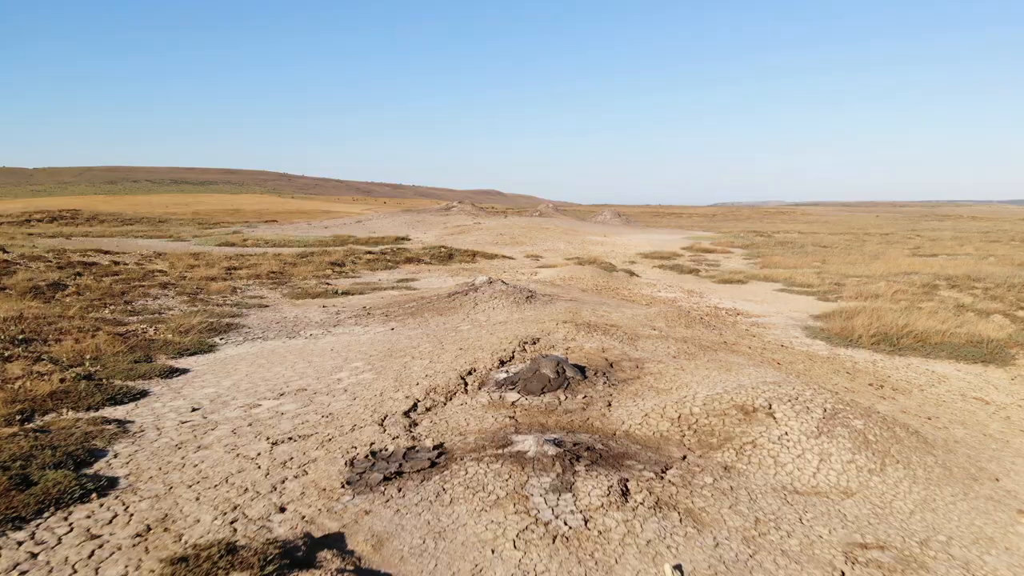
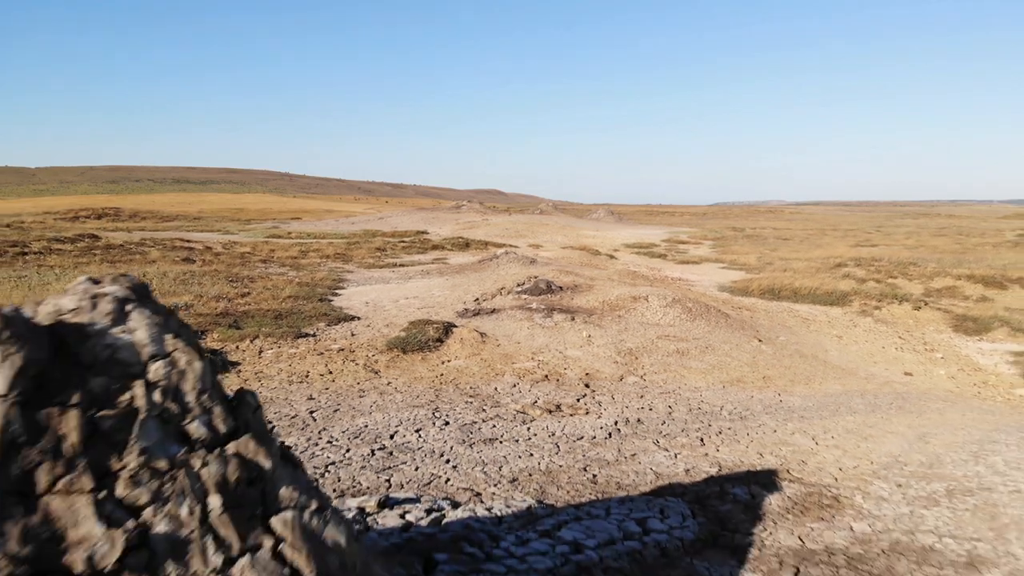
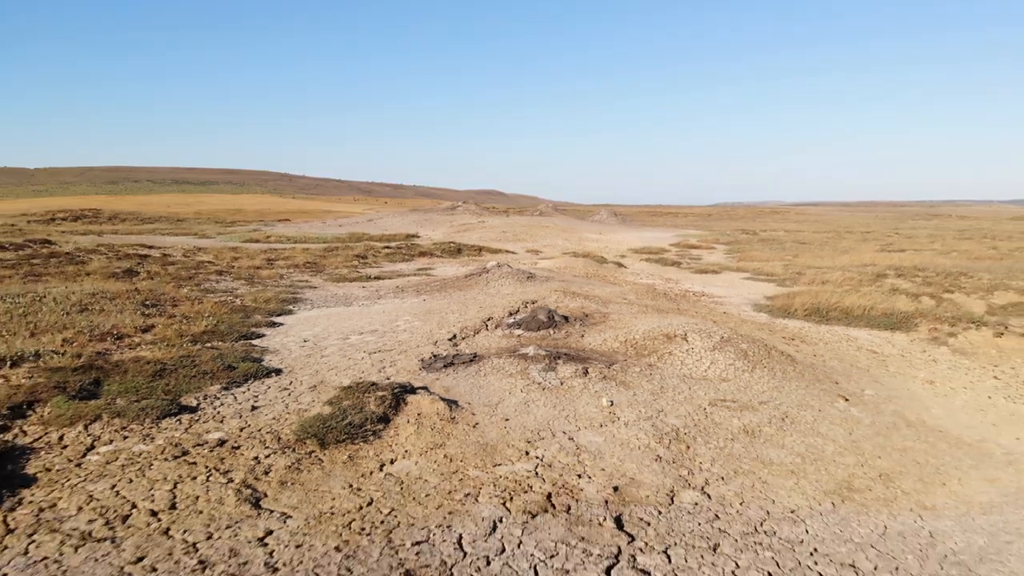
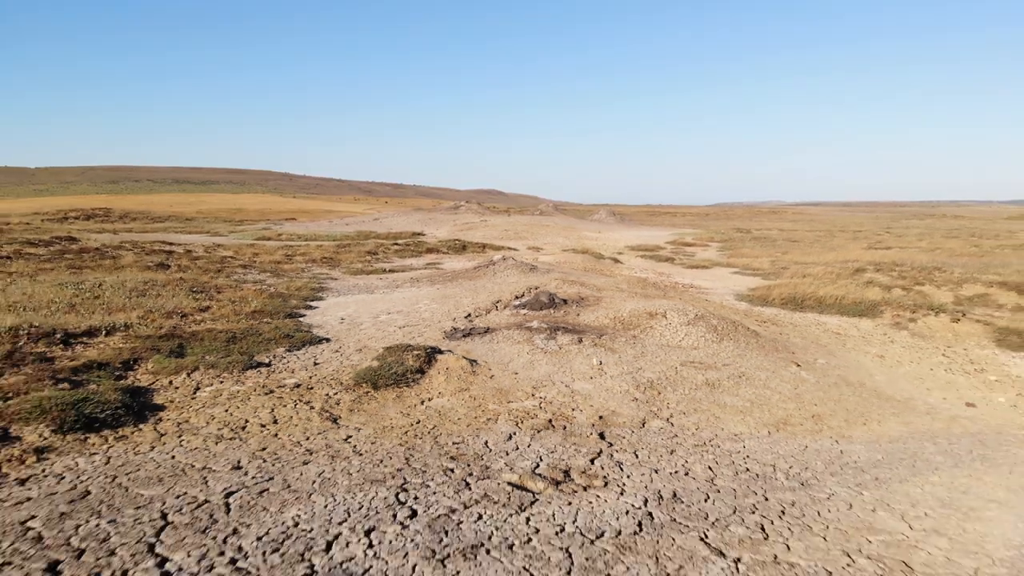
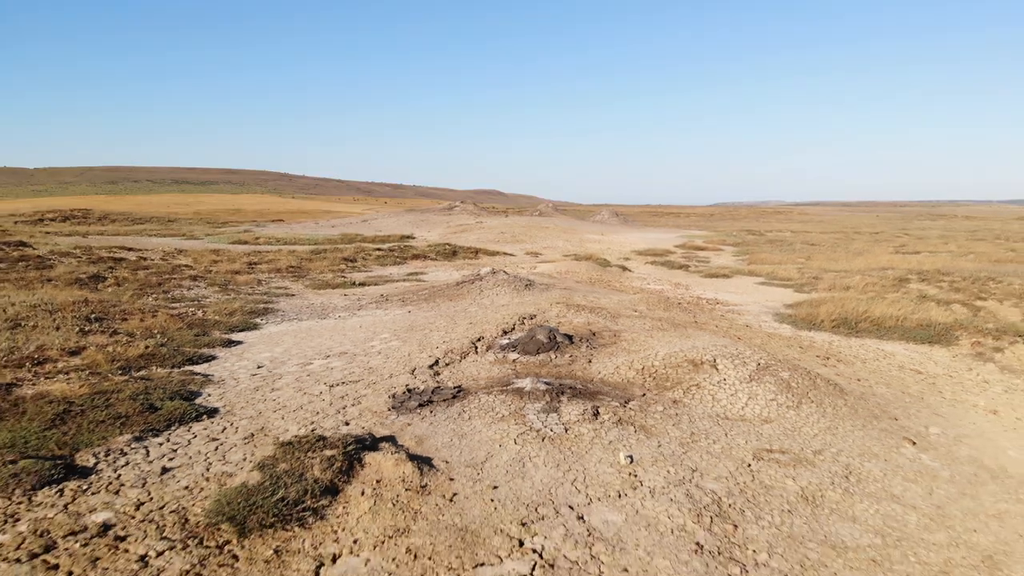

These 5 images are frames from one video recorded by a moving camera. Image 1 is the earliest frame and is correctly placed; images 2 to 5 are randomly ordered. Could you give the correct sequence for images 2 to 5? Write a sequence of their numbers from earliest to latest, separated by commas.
5, 3, 4, 2
